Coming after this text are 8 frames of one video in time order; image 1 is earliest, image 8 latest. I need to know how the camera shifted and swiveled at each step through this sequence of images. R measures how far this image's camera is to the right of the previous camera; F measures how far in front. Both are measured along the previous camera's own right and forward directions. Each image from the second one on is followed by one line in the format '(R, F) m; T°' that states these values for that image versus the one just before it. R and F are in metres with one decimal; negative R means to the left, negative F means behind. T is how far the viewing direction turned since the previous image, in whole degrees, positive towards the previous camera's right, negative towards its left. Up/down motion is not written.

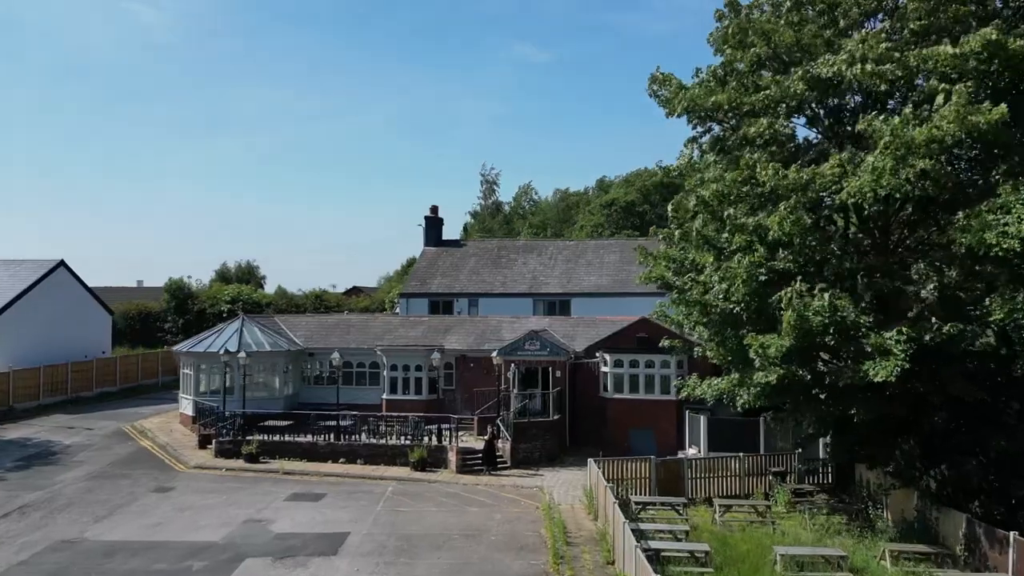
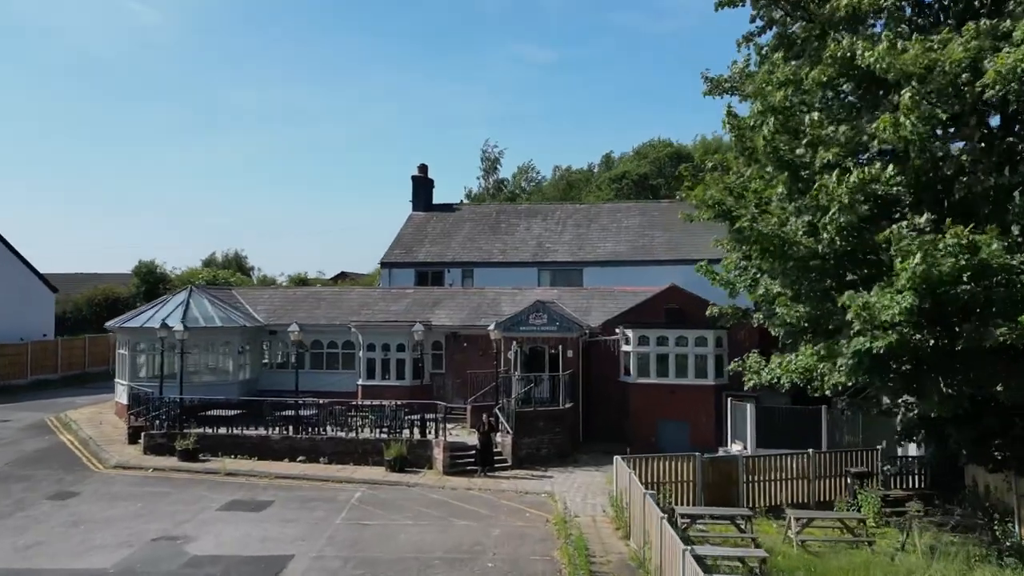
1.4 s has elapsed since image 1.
(0.0, +5.6) m; 0°
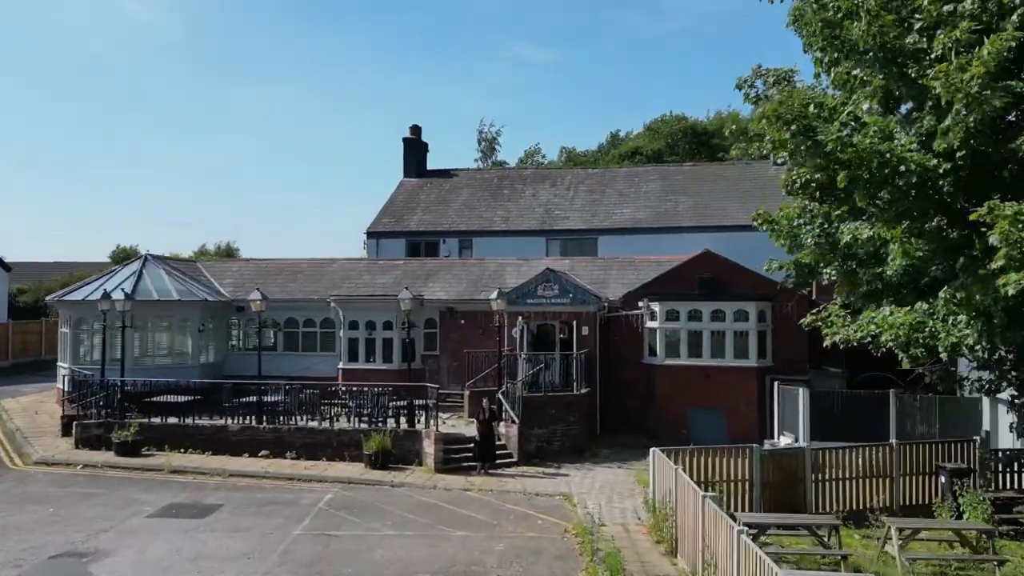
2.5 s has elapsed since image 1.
(-0.1, +3.8) m; 0°
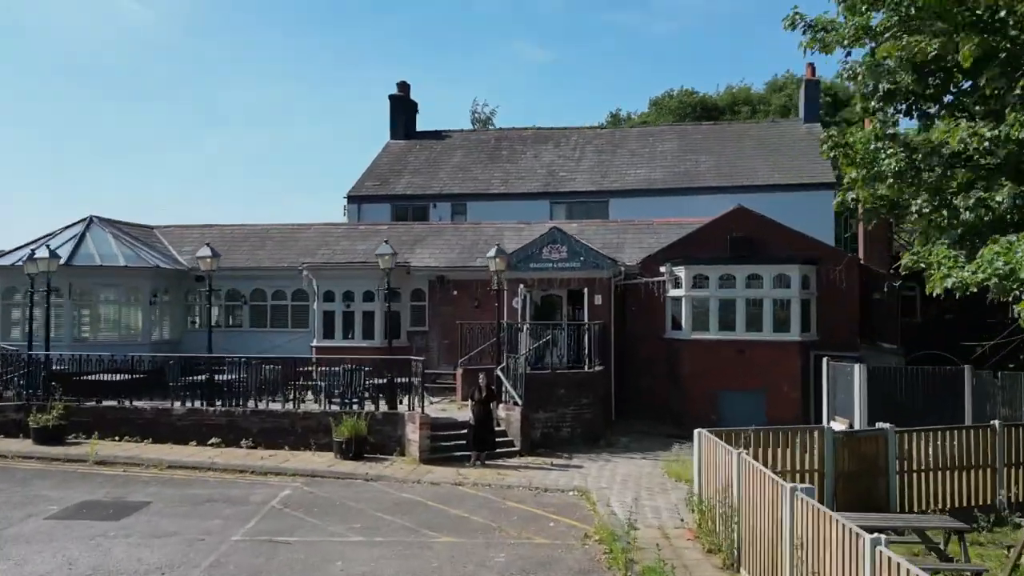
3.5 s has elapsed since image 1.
(-0.1, +3.2) m; 0°
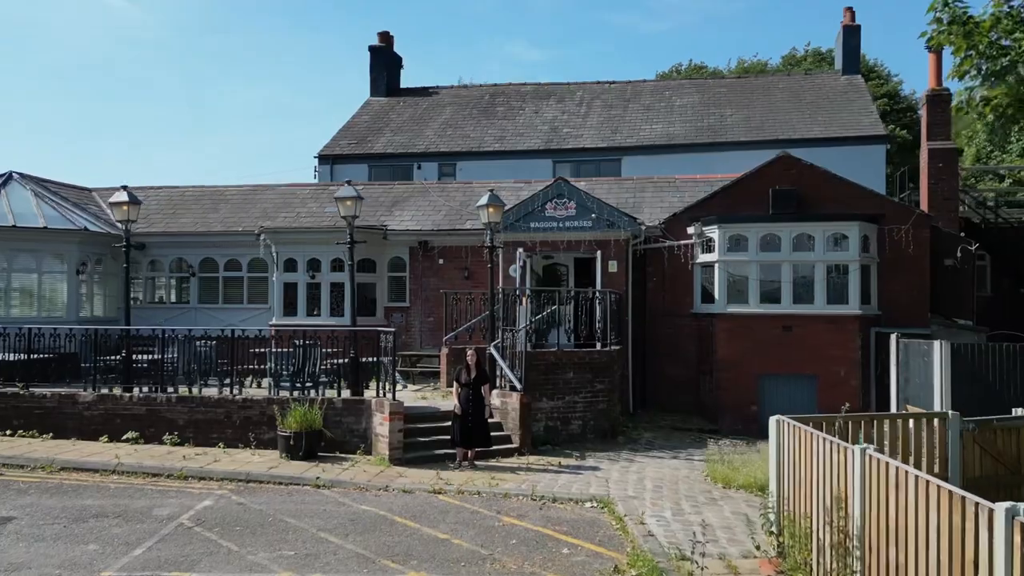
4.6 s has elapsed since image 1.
(0.0, +3.3) m; 0°
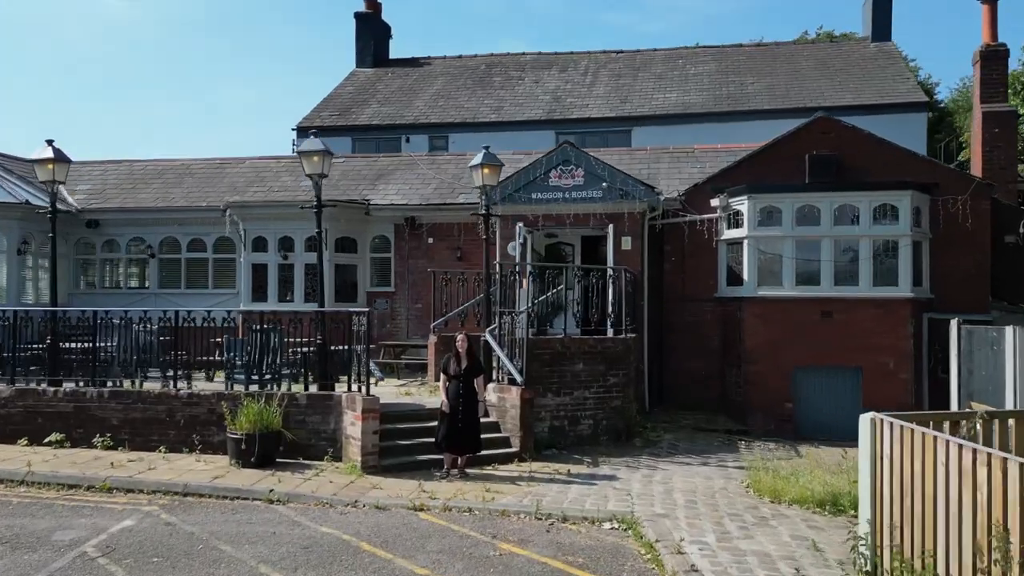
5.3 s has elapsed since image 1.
(0.0, +2.0) m; 0°
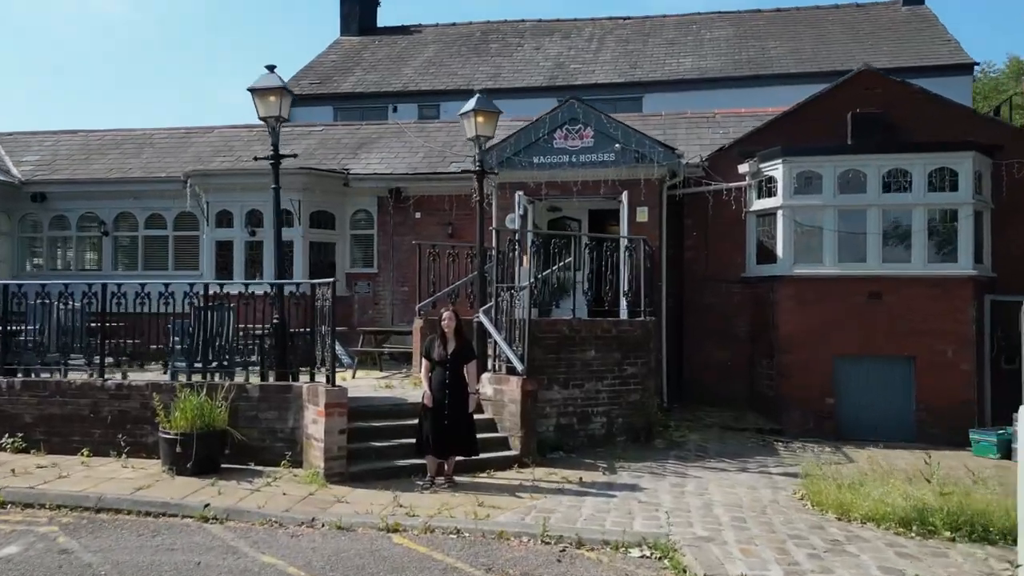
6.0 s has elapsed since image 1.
(0.0, +1.8) m; 0°
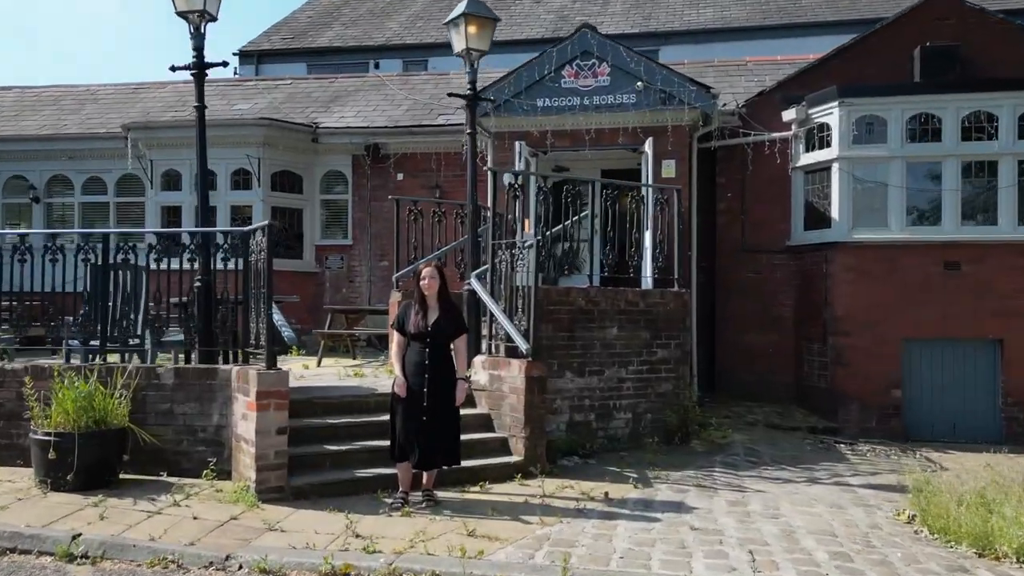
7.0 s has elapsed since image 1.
(0.0, +2.0) m; 0°
